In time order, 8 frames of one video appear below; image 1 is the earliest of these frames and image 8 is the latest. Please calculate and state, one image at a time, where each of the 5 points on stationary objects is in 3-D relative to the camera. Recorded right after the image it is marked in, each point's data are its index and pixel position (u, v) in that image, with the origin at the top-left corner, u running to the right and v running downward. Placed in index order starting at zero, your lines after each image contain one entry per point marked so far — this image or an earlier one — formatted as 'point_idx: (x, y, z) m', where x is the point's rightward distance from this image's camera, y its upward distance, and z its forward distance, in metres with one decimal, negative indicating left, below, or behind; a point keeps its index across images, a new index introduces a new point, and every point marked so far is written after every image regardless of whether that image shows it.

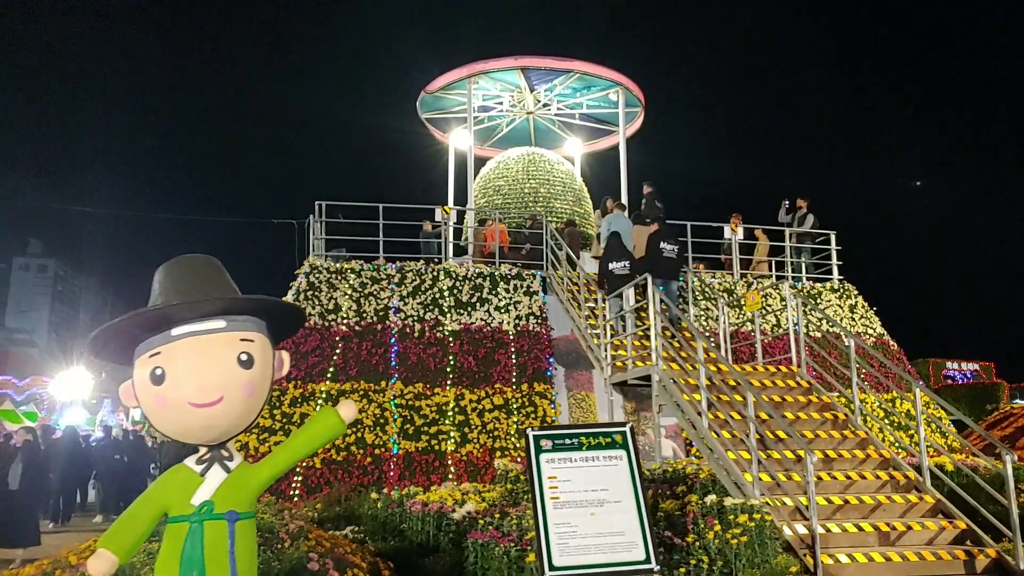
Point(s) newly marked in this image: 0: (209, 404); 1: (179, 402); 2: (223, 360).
0: (-1.2, -0.5, +3.2) m
1: (-1.3, -0.4, +3.2) m
2: (-1.2, -0.3, +3.3) m
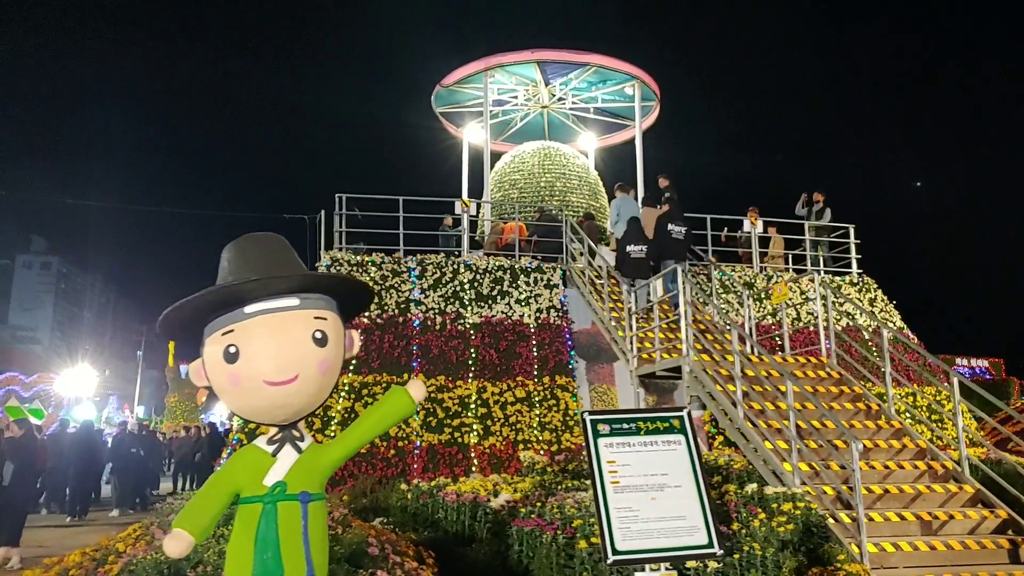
0: (-0.9, -0.4, +3.2) m
1: (-1.0, -0.4, +3.1) m
2: (-0.9, -0.2, +3.2) m
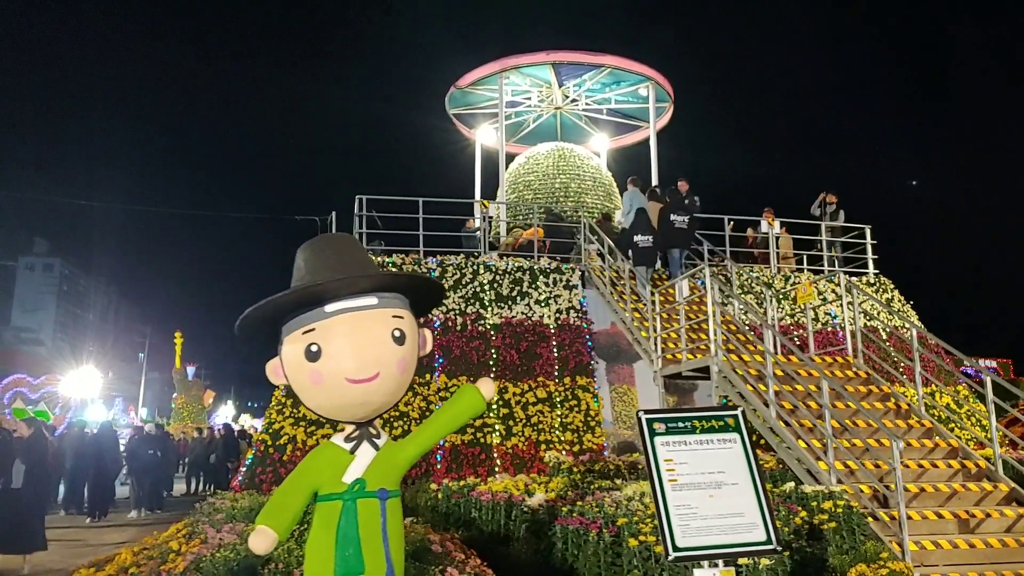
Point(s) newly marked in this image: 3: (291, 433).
0: (-0.6, -0.4, +3.2) m
1: (-0.7, -0.4, +3.2) m
2: (-0.5, -0.2, +3.3) m
3: (-2.9, -1.9, +10.5) m
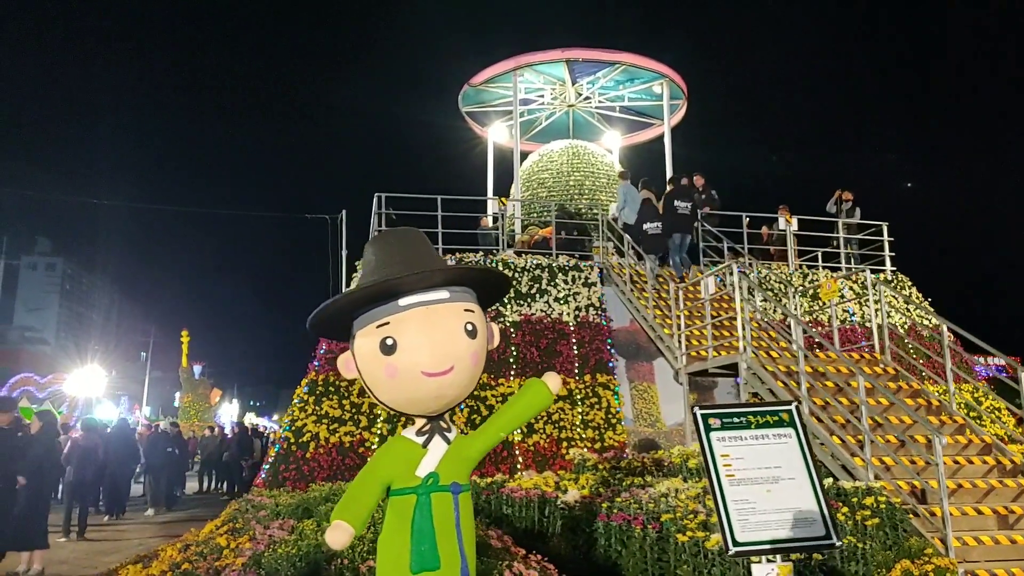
0: (-0.3, -0.3, +3.2) m
1: (-0.4, -0.3, +3.2) m
2: (-0.2, -0.2, +3.2) m
3: (-2.6, -1.9, +10.5) m
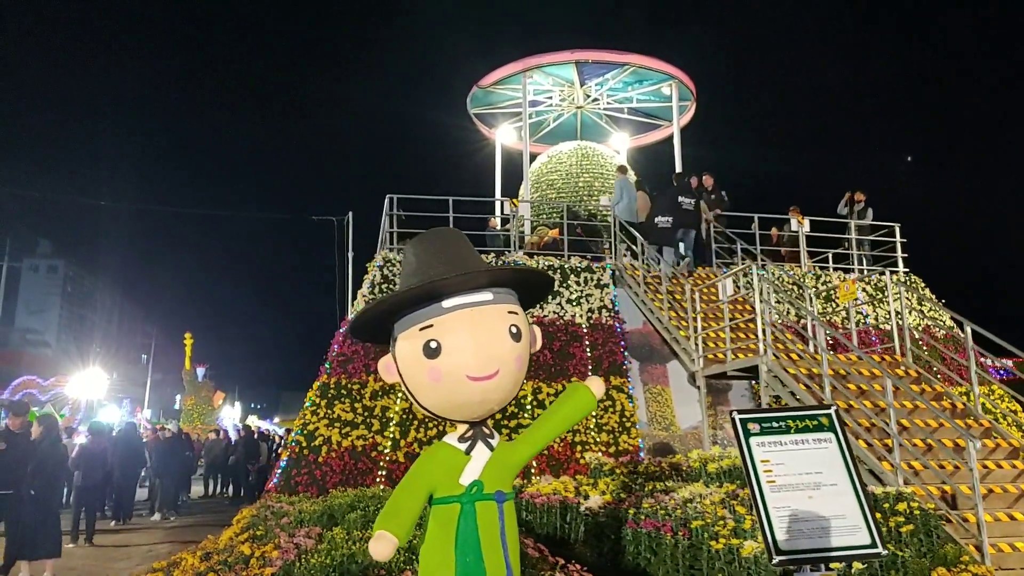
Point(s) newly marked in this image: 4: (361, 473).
0: (-0.1, -0.3, +3.1) m
1: (-0.2, -0.3, +3.1) m
2: (-0.1, -0.2, +3.1) m
3: (-2.4, -1.9, +10.4) m
4: (-1.9, -2.4, +10.2) m
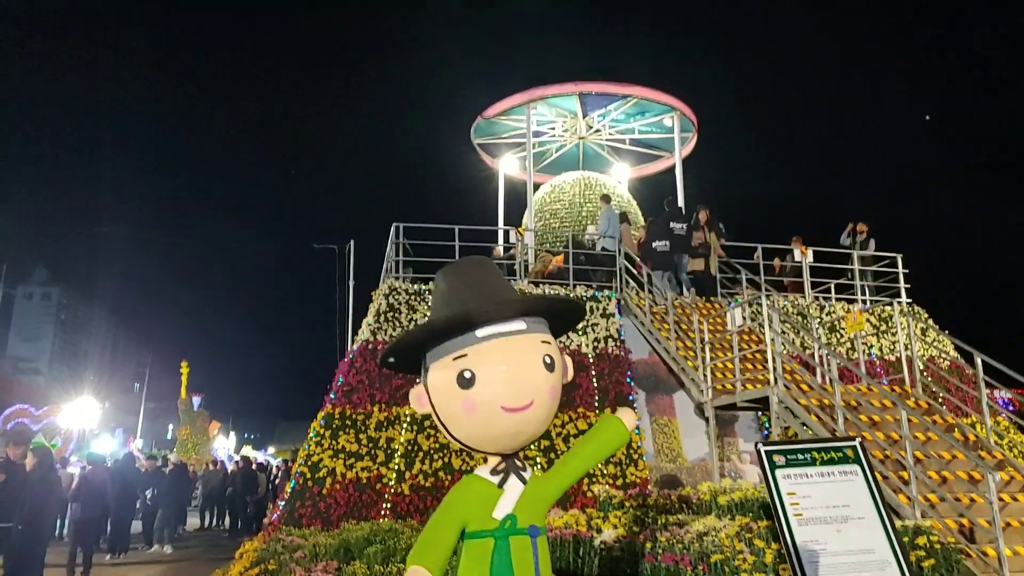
0: (0.0, -0.5, +3.0) m
1: (-0.1, -0.4, +3.0) m
2: (+0.1, -0.3, +3.1) m
3: (-2.4, -2.3, +10.3) m
4: (-1.9, -2.7, +10.1) m
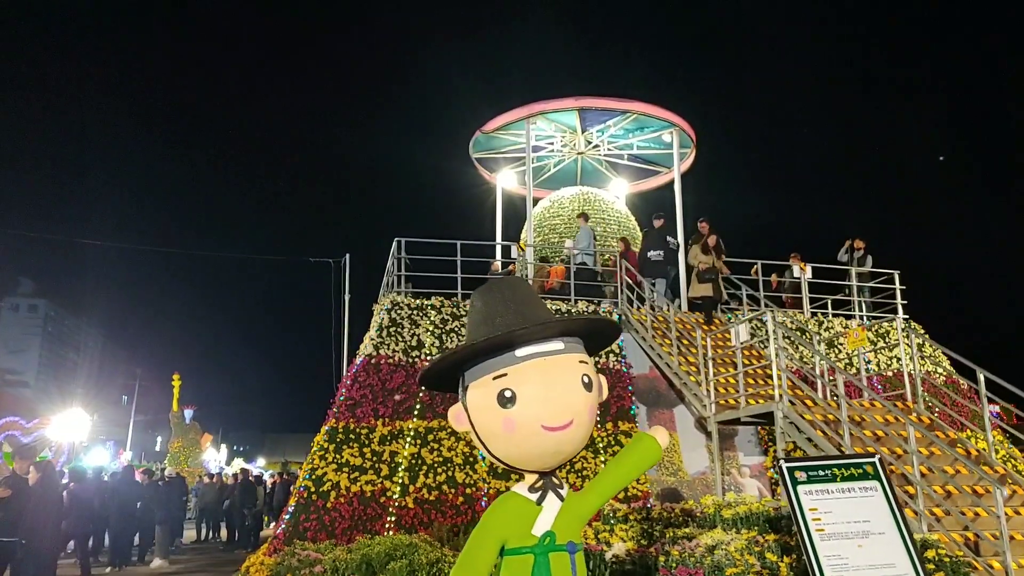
0: (+0.2, -0.5, +3.1) m
1: (+0.1, -0.5, +3.1) m
2: (+0.2, -0.4, +3.2) m
3: (-2.3, -2.5, +10.3) m
4: (-1.8, -2.9, +10.1) m
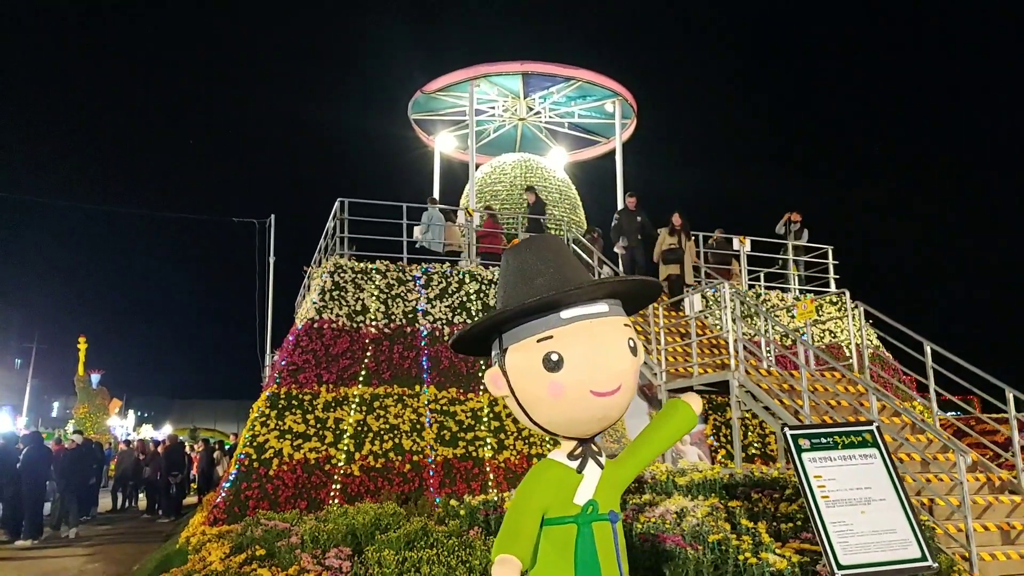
0: (+0.4, -0.4, +2.9) m
1: (+0.2, -0.4, +2.9) m
2: (+0.4, -0.2, +3.0) m
3: (-2.9, -2.0, +9.9) m
4: (-2.4, -2.4, +9.8) m
